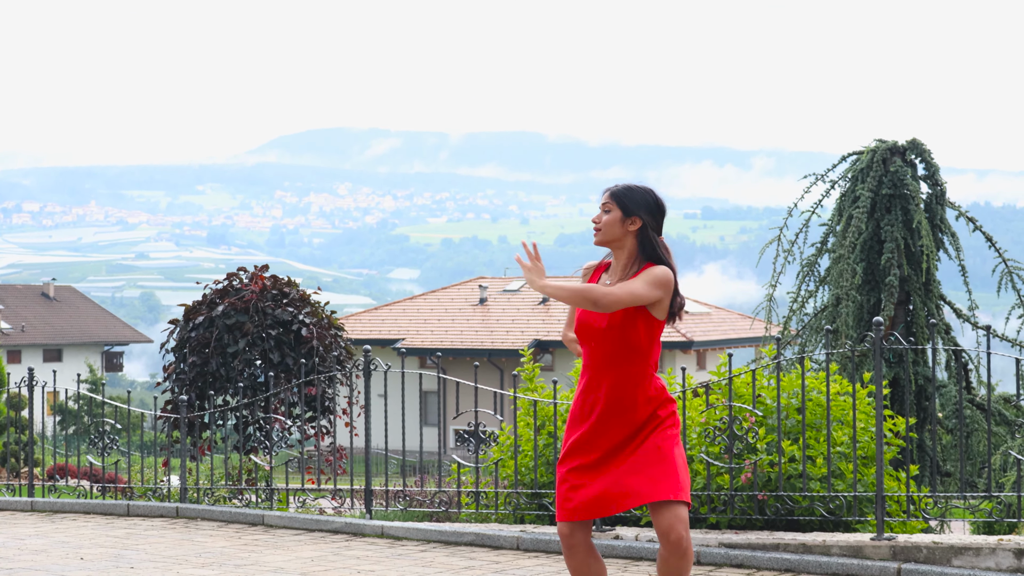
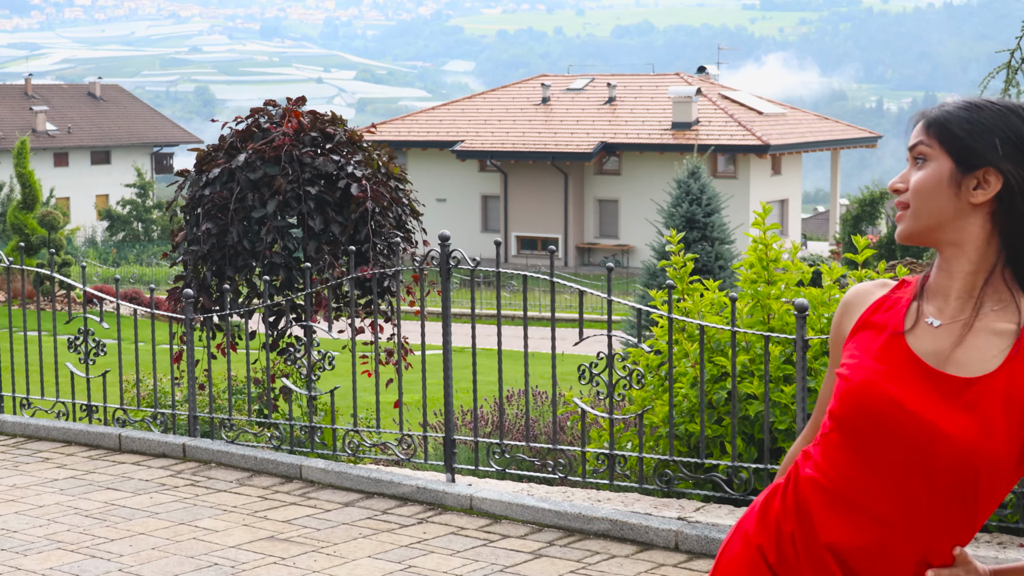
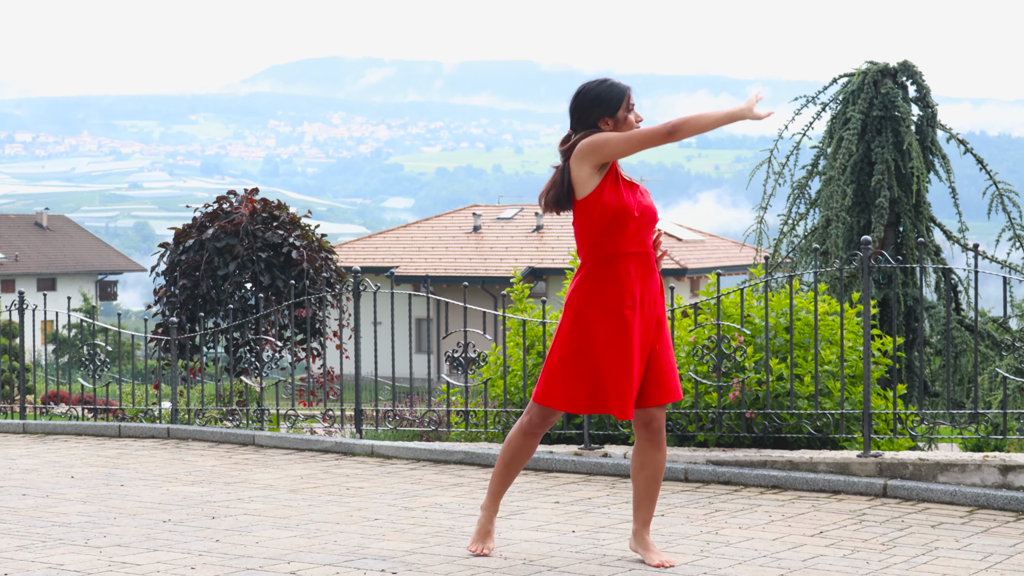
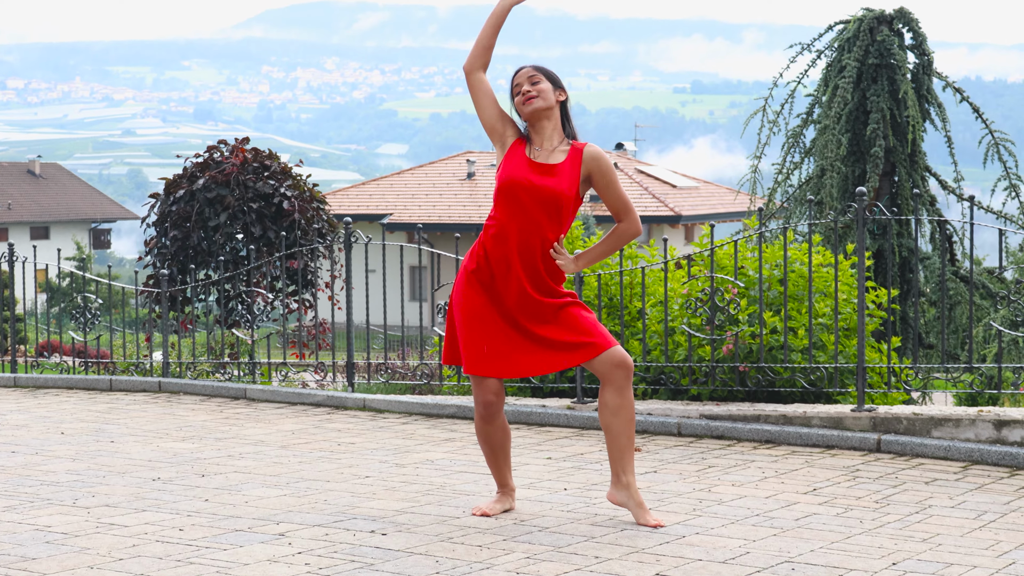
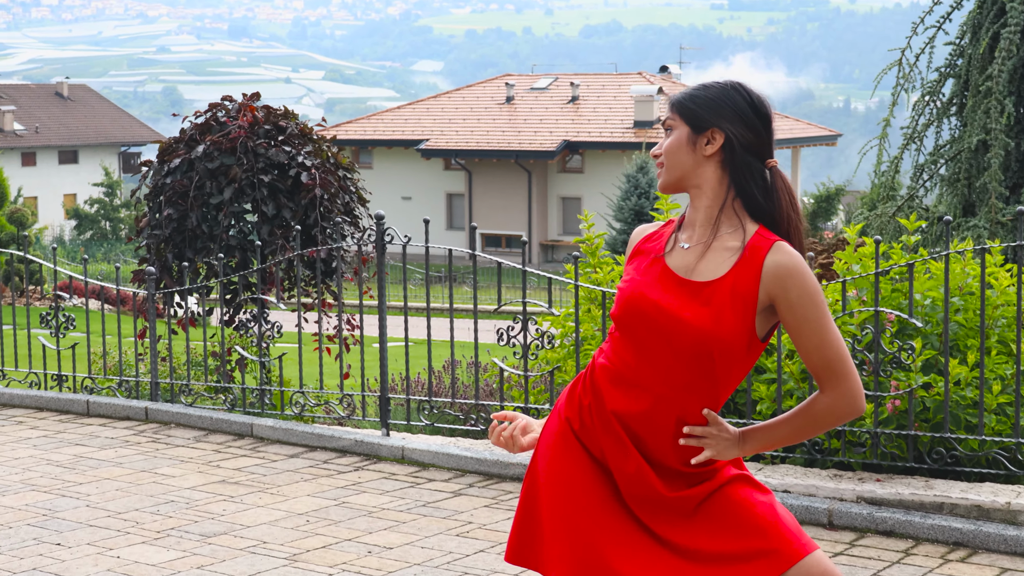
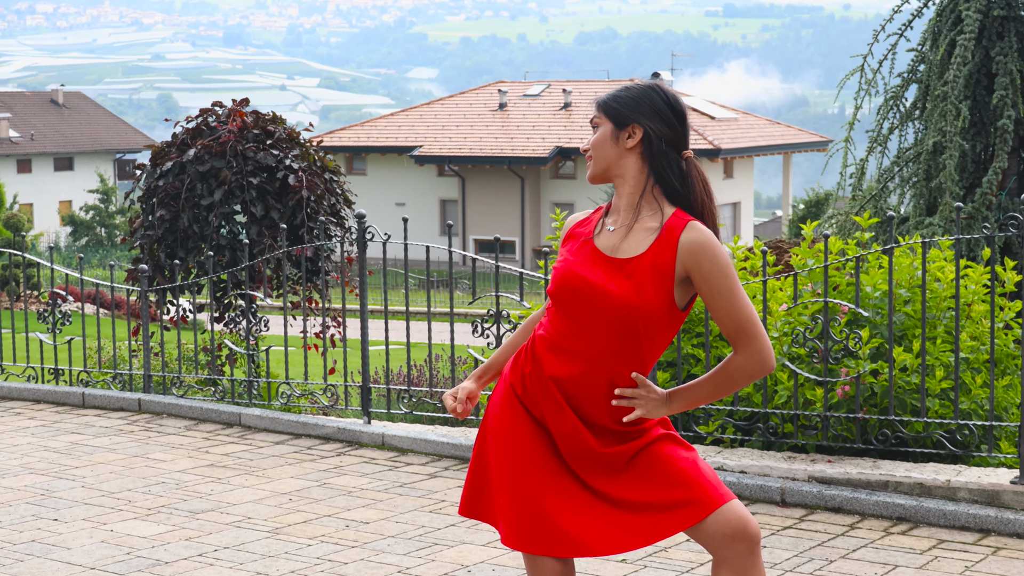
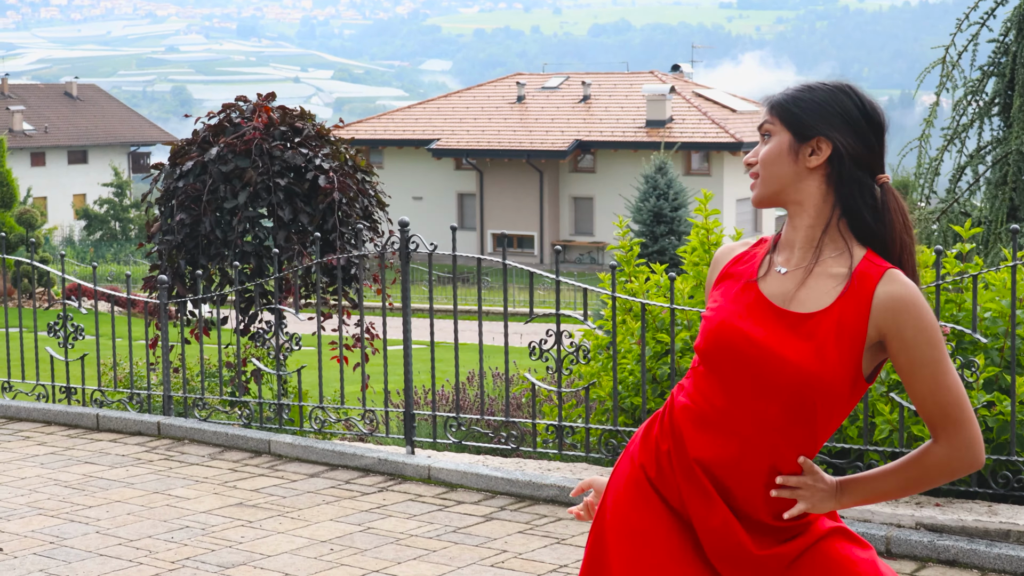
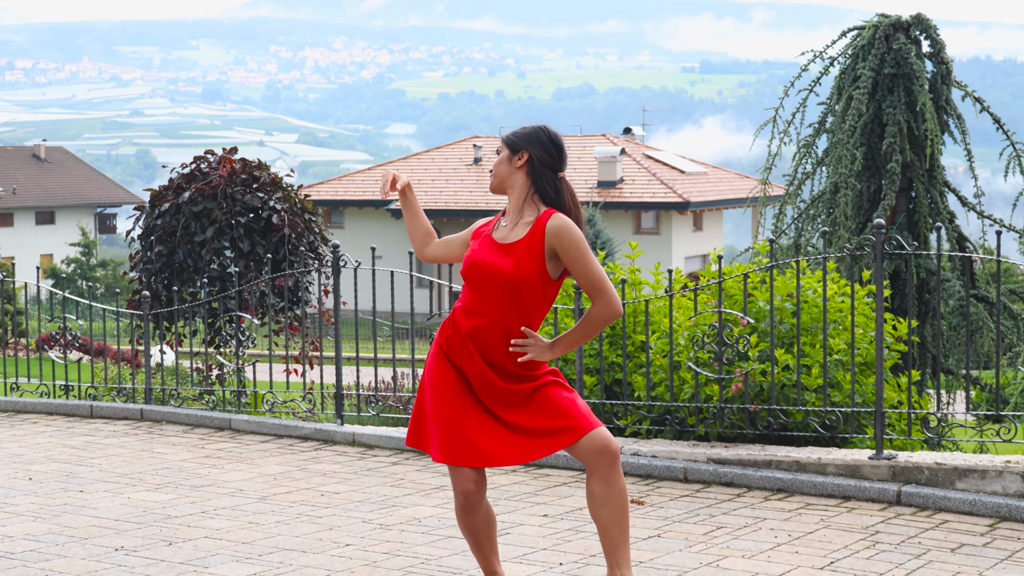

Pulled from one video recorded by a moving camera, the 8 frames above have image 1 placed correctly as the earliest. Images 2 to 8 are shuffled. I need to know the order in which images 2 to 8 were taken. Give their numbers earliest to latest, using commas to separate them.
3, 4, 8, 6, 5, 7, 2
